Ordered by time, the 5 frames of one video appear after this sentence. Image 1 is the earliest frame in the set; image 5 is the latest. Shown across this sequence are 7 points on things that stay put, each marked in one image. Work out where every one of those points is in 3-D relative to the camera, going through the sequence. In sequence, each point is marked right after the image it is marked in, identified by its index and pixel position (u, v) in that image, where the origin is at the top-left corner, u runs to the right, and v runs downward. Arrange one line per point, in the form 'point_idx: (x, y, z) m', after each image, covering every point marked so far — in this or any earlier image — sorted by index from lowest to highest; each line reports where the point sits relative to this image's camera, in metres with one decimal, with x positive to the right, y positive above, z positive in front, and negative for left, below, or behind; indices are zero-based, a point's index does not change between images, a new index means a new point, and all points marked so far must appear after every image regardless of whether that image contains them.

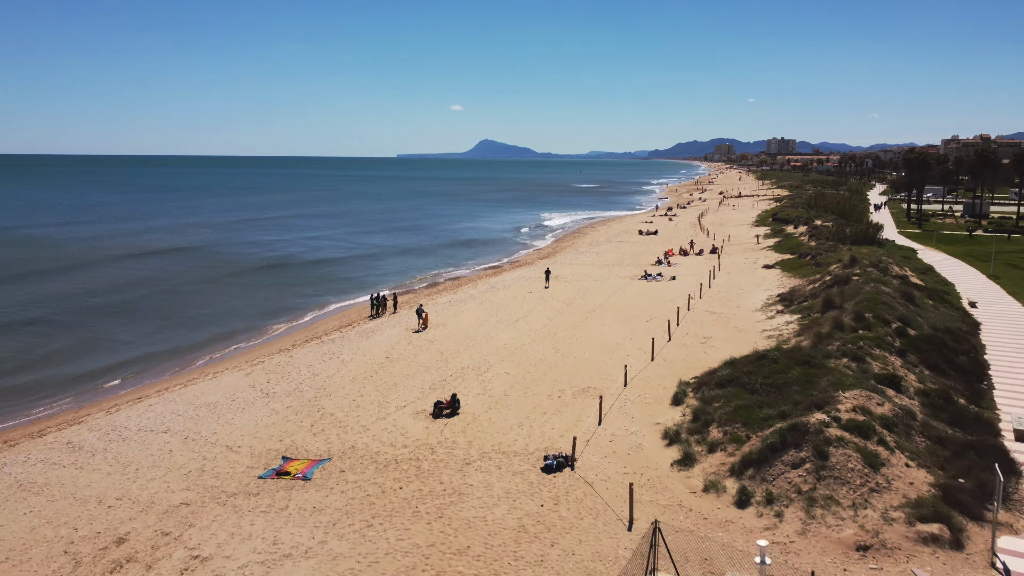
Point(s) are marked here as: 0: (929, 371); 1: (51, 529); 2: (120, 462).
0: (+10.0, -2.0, +19.3) m
1: (-7.9, -4.1, +13.9) m
2: (-8.1, -3.5, +17.0) m
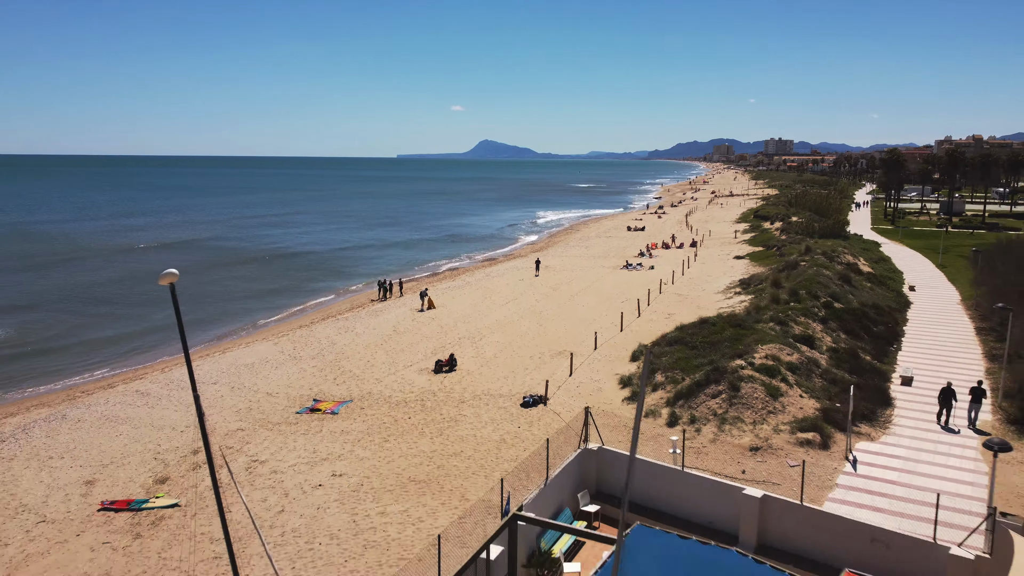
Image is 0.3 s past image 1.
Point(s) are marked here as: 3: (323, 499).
0: (+9.7, -1.3, +23.4) m
1: (-8.2, -3.4, +18.0) m
2: (-8.5, -2.9, +21.1) m
3: (-3.3, -3.7, +14.4) m
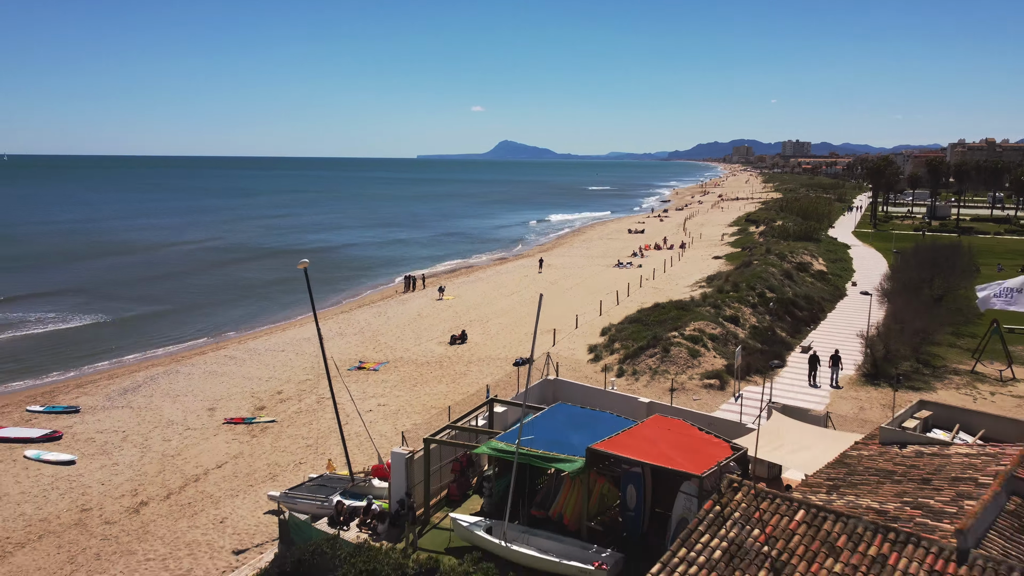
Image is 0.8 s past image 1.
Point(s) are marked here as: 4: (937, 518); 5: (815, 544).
0: (+9.6, -1.1, +30.1) m
1: (-8.4, -3.0, +25.1) m
2: (-8.6, -2.5, +28.2) m
3: (-3.6, -3.4, +21.4) m
4: (+4.7, -2.6, +9.1) m
5: (+3.2, -2.8, +8.7) m
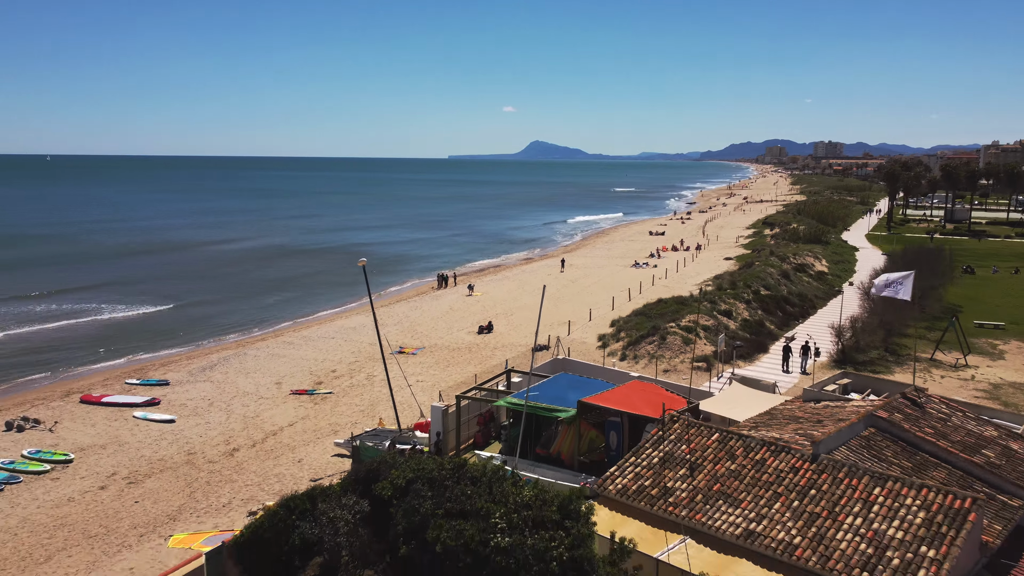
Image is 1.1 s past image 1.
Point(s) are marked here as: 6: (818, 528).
0: (+10.4, -1.0, +33.9) m
1: (-7.8, -2.8, +29.6) m
2: (-7.8, -2.3, +32.7) m
3: (-3.0, -3.2, +25.7) m
4: (+4.8, -2.4, +13.1) m
5: (+3.3, -2.6, +12.8) m
6: (+4.1, -3.1, +10.8) m
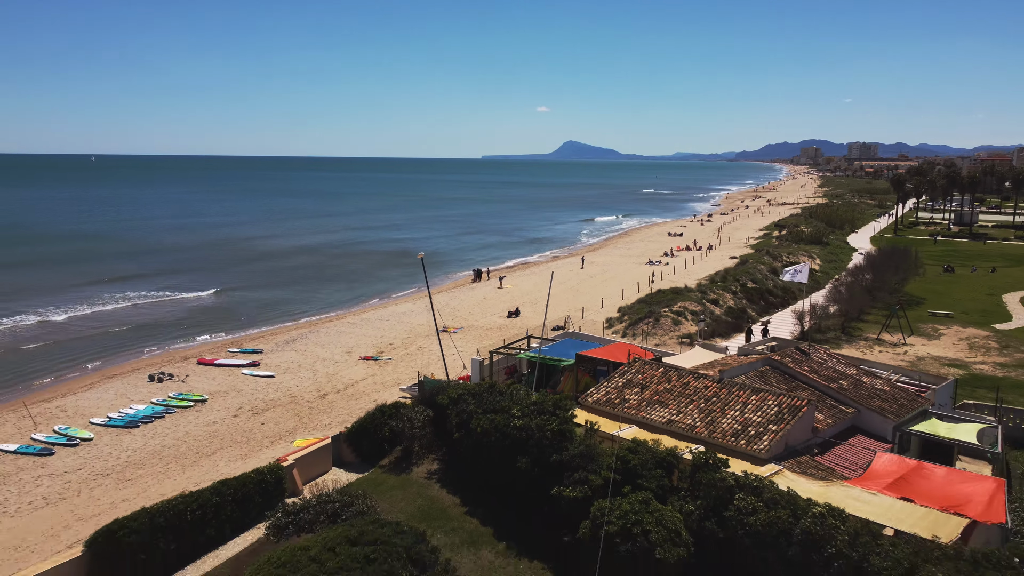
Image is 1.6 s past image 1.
0: (+11.6, -0.6, +40.4) m
1: (-6.8, -2.4, +36.8) m
2: (-6.7, -1.8, +39.9) m
3: (-2.2, -2.8, +32.7) m
4: (+5.1, -2.1, +19.8) m
5: (+3.6, -2.2, +19.6) m
6: (+4.4, -2.7, +17.6) m
